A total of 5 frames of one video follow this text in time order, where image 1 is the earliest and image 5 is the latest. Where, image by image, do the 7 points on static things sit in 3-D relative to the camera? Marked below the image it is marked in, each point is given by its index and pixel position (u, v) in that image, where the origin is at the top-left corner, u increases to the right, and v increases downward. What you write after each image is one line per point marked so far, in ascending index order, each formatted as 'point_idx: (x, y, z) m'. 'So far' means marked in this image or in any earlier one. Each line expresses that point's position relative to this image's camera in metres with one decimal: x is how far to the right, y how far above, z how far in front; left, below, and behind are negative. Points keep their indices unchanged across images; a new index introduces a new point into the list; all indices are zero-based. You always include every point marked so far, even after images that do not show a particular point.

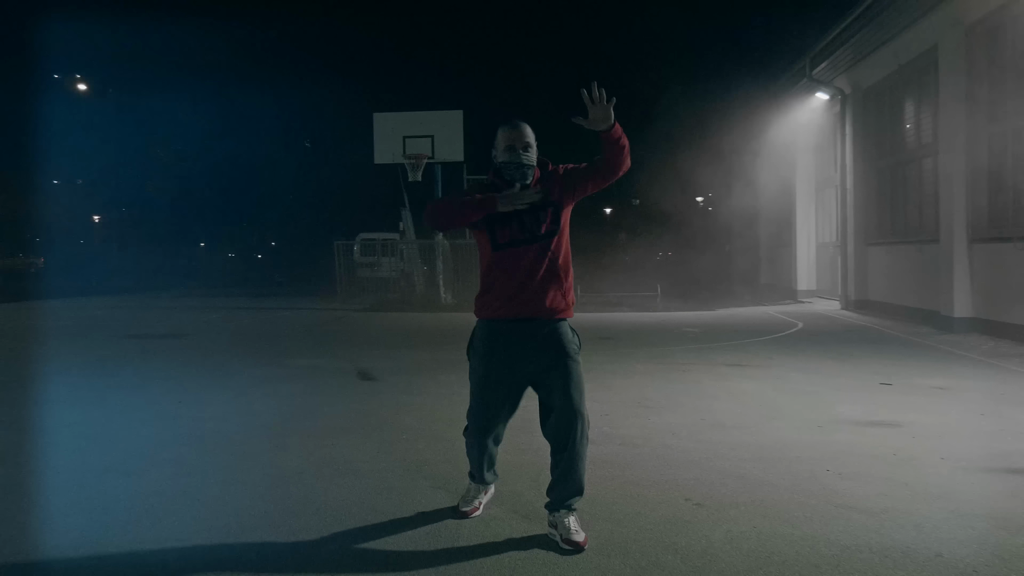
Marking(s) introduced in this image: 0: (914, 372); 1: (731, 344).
0: (+4.3, -0.9, +8.1) m
1: (+3.1, -0.8, +10.7) m
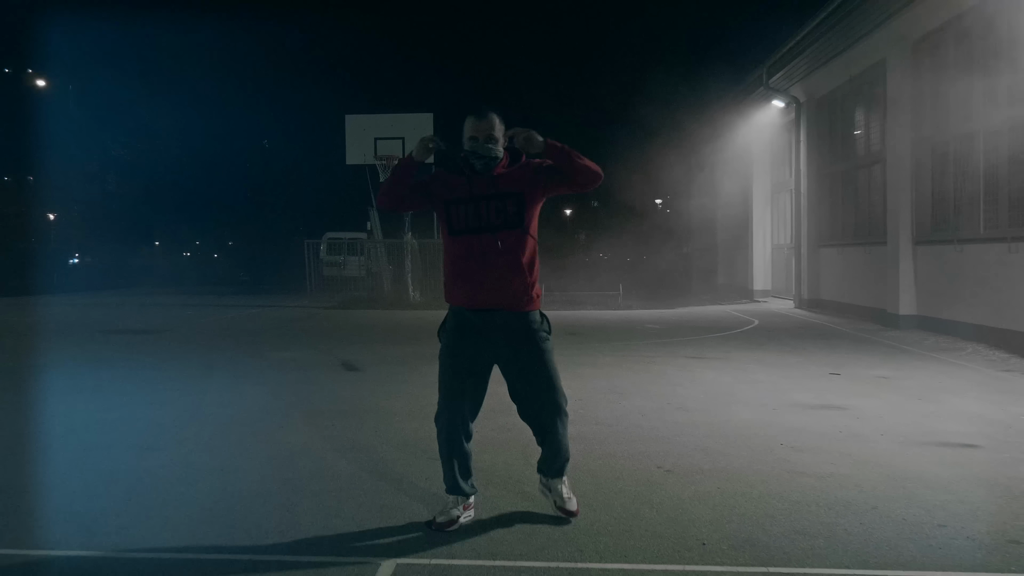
0: (+4.0, -0.9, +8.7) m
1: (+2.7, -0.8, +11.3) m
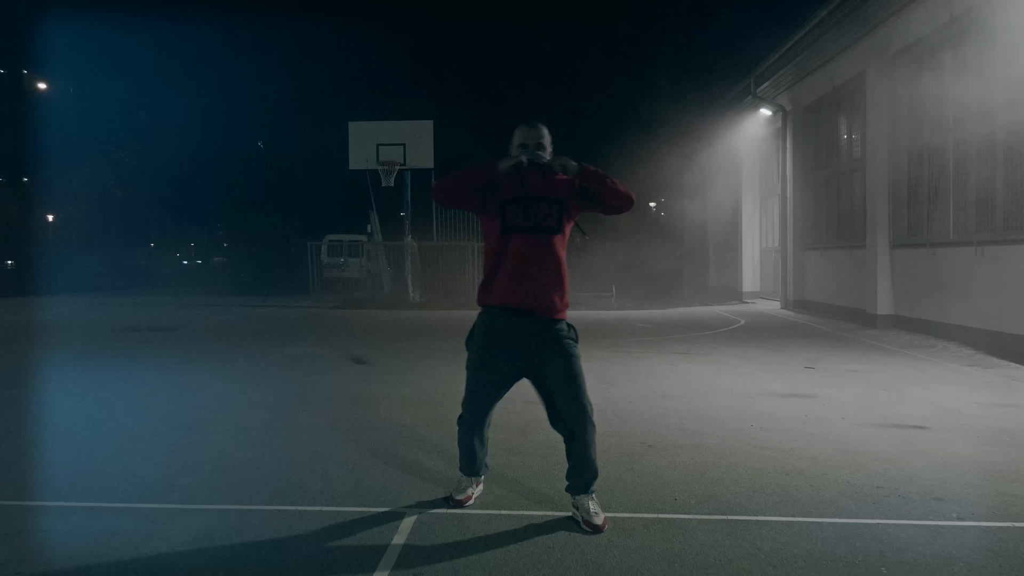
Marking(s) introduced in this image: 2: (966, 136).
0: (+4.0, -0.9, +9.4) m
1: (+2.6, -0.8, +11.9) m
2: (+6.4, +2.1, +10.6) m
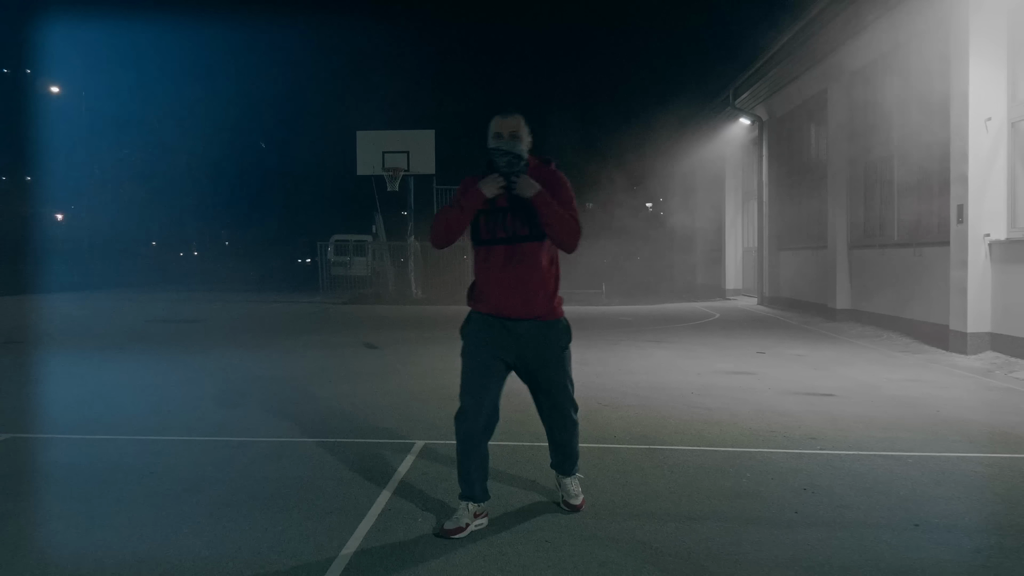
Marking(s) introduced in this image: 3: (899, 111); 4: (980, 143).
0: (+3.9, -0.8, +10.7) m
1: (+2.5, -0.7, +13.2) m
2: (+6.2, +2.2, +11.9) m
3: (+6.2, +2.8, +12.2) m
4: (+6.0, +1.9, +9.7) m
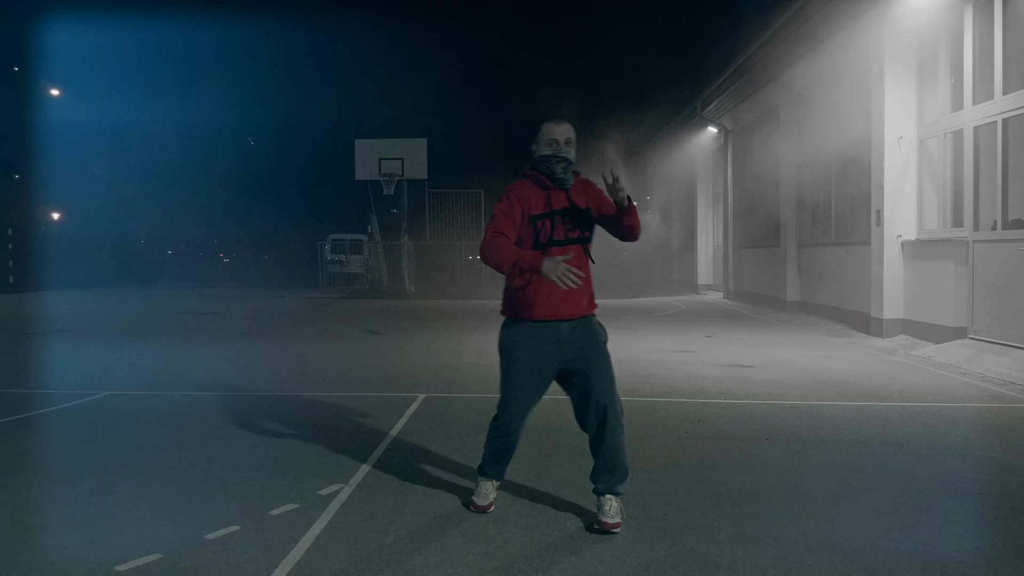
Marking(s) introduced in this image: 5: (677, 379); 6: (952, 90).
0: (+3.6, -0.7, +12.4) m
1: (+2.2, -0.6, +14.9) m
2: (+6.0, +2.3, +13.6) m
3: (+5.9, +2.9, +13.8) m
4: (+5.7, +2.0, +11.4) m
5: (+1.6, -0.9, +7.6) m
6: (+6.1, +2.7, +10.5) m
